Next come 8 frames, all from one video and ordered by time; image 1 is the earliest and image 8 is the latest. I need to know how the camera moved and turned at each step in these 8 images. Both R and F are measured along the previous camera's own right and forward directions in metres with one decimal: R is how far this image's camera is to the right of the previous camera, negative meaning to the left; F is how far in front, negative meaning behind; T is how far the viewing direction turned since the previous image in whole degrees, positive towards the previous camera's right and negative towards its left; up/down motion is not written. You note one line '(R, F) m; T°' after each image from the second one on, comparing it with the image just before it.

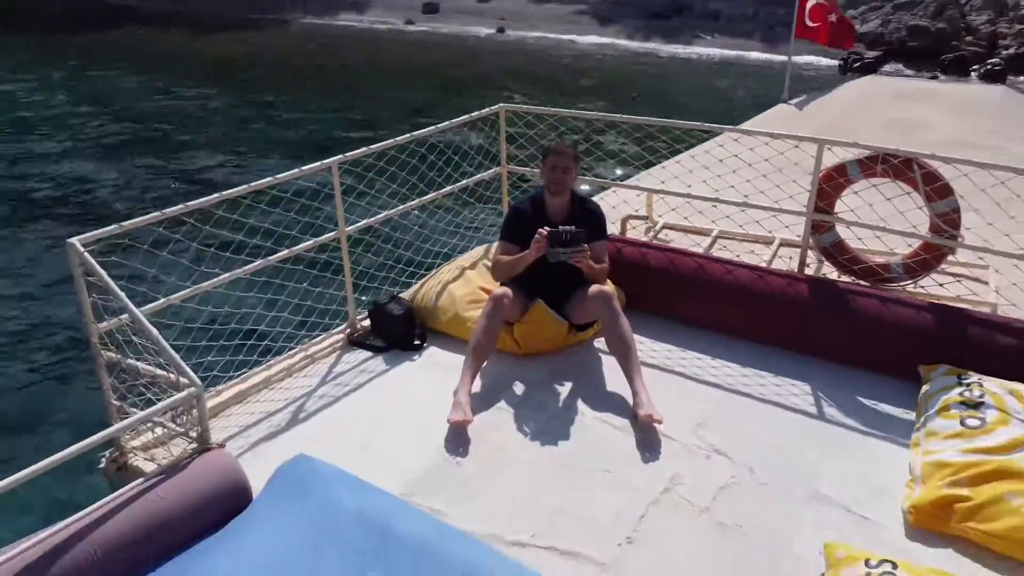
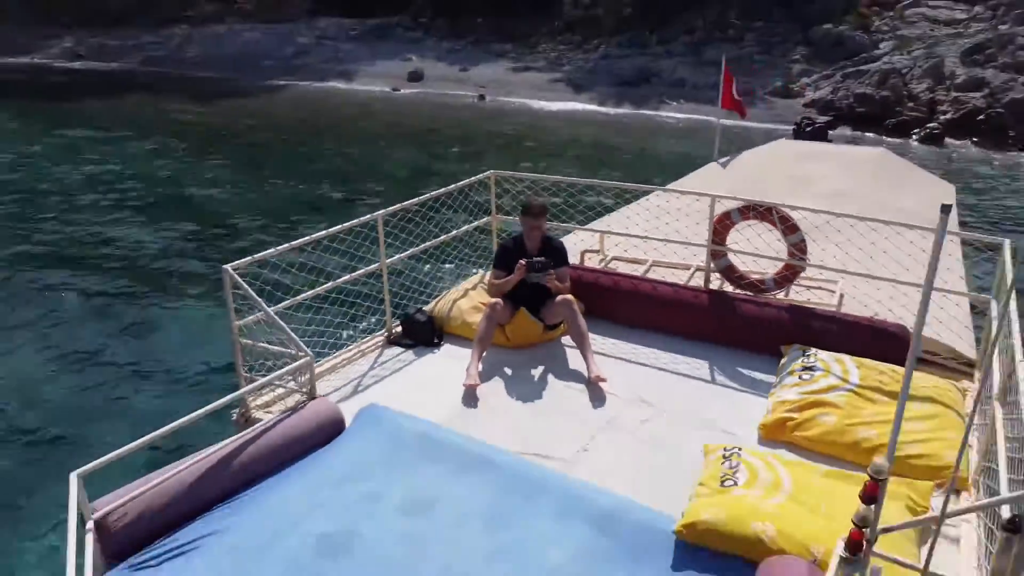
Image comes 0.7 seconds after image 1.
(0.0, -1.3) m; +1°
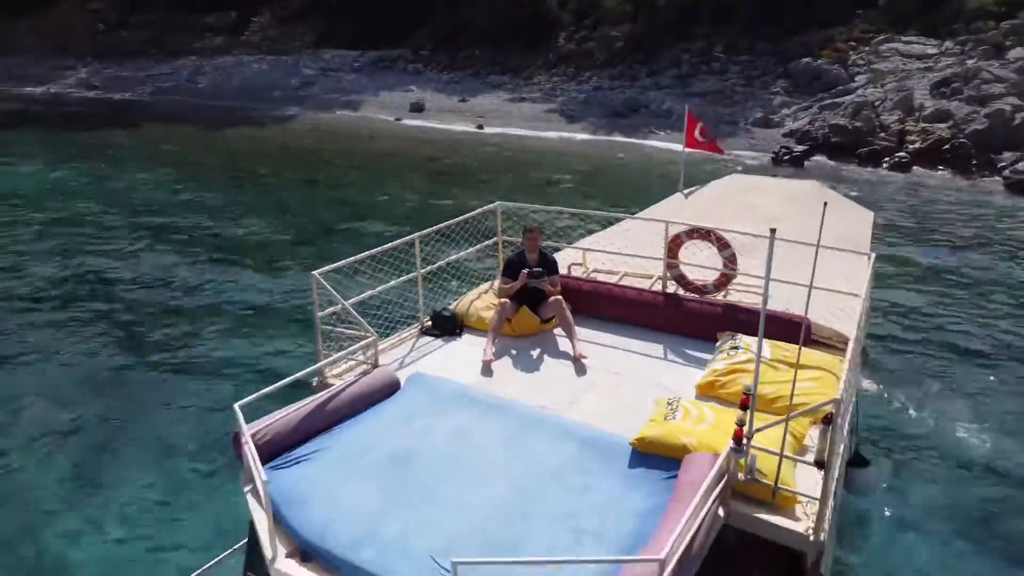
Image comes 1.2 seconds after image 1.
(-0.1, -1.4) m; 0°
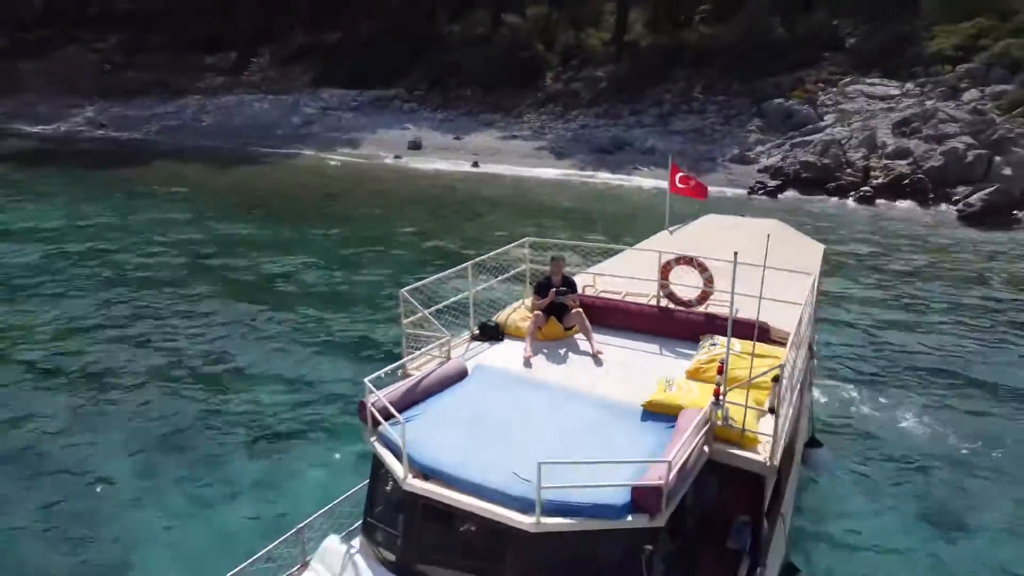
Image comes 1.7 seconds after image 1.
(-0.4, -1.7) m; +1°
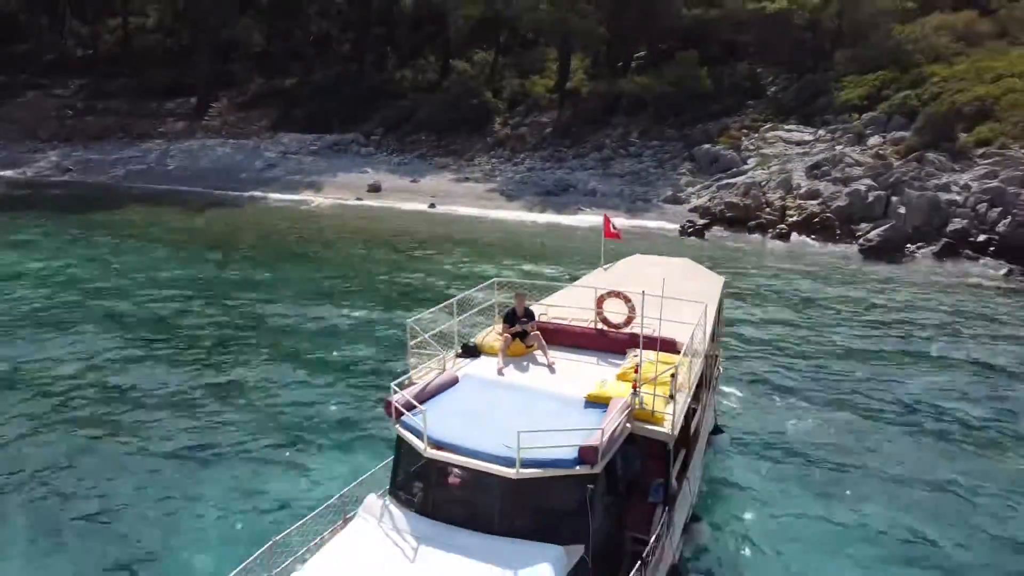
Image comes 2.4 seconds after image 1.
(-0.3, -2.5) m; +4°
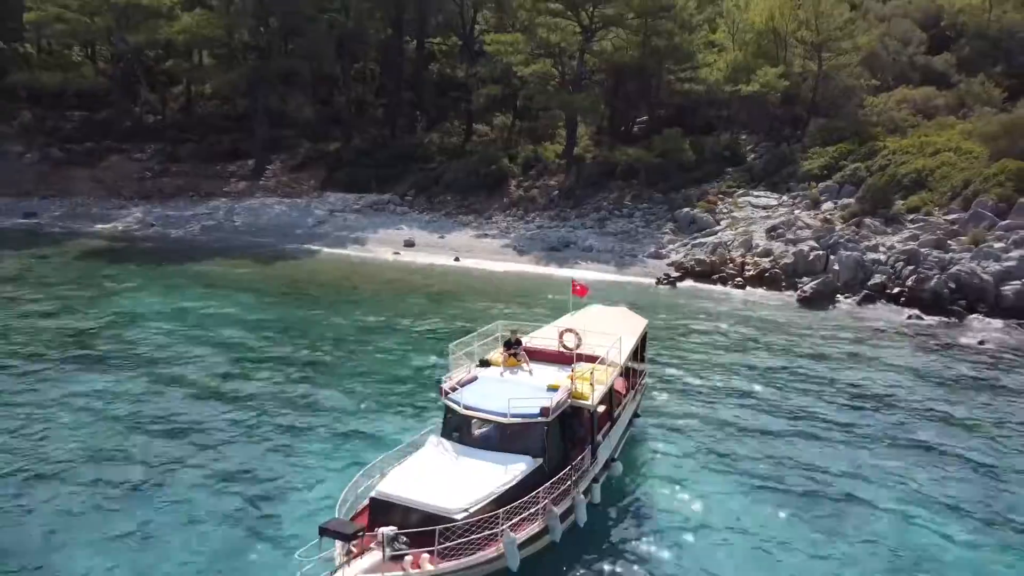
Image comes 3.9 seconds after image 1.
(+0.4, -7.1) m; -1°
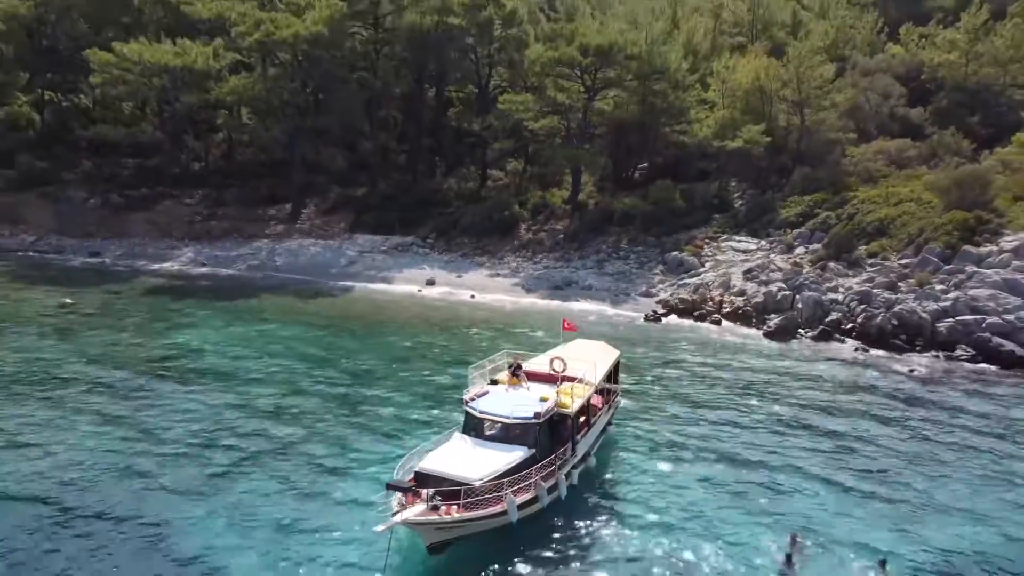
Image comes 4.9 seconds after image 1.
(+0.3, -5.9) m; -1°
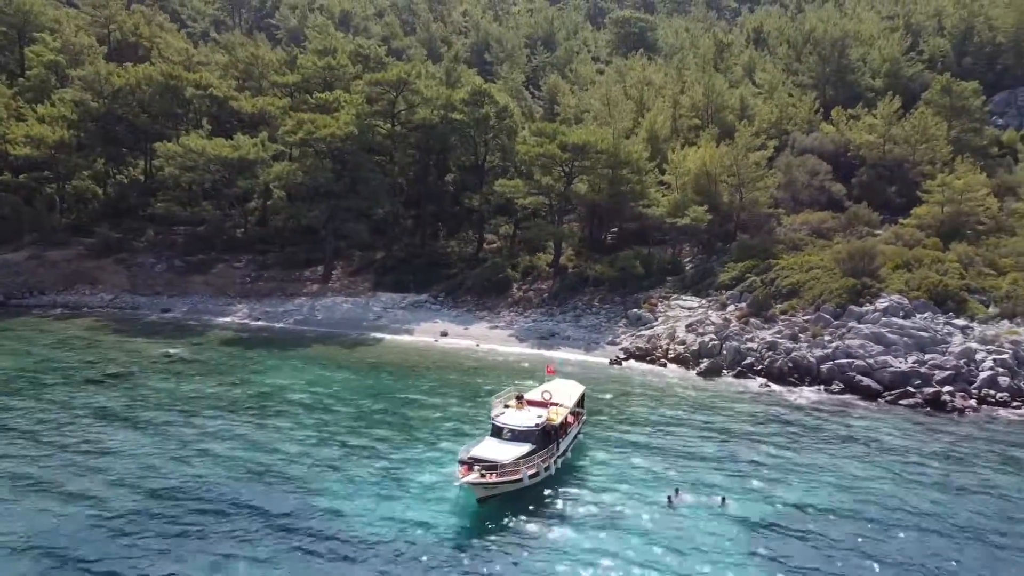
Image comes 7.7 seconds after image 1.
(-1.0, -13.8) m; +1°
